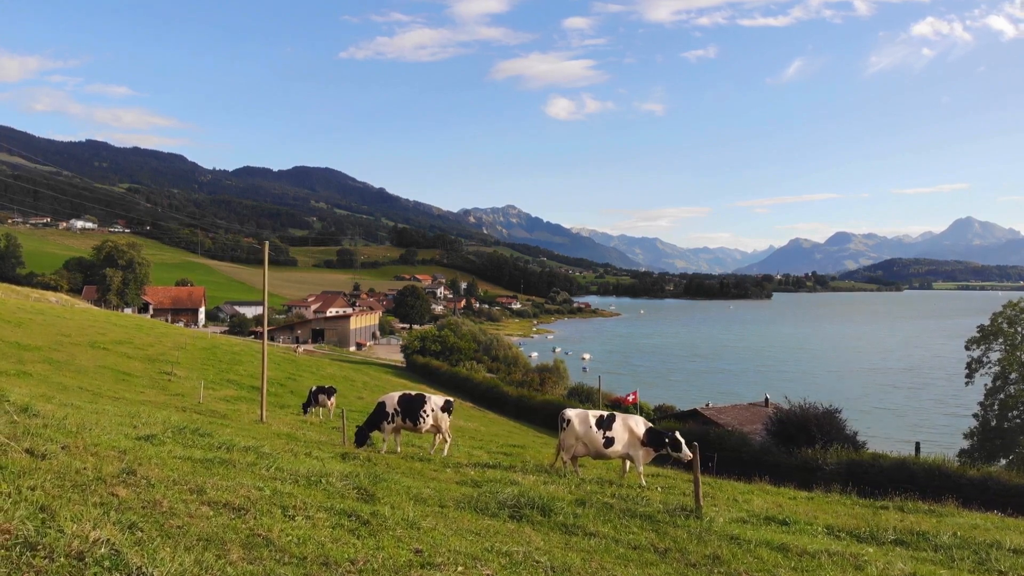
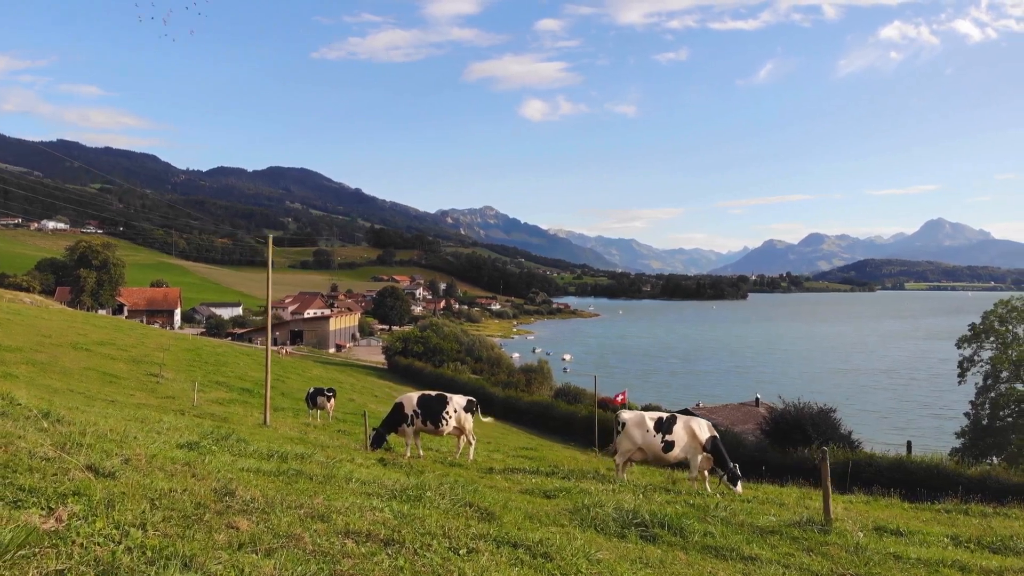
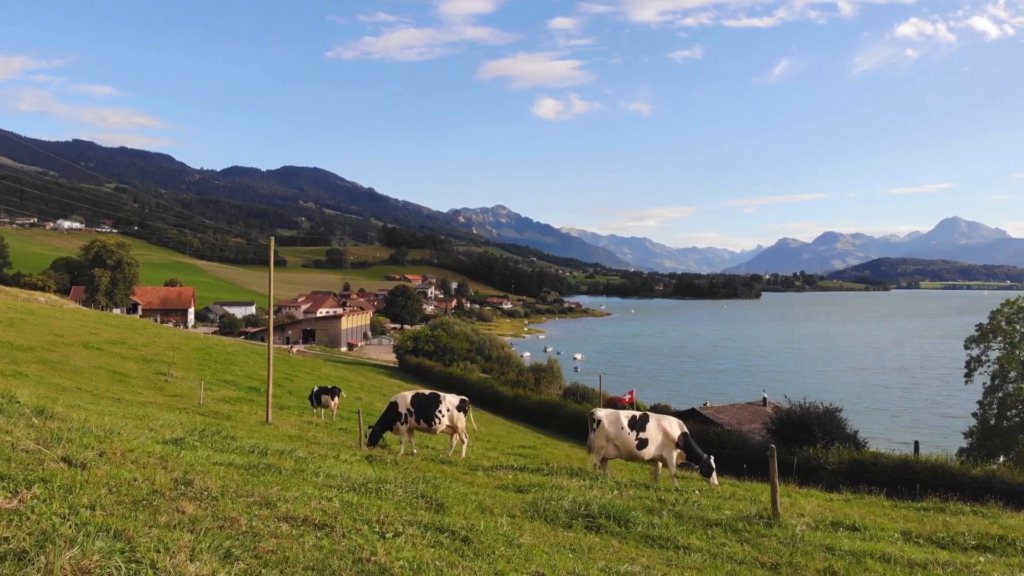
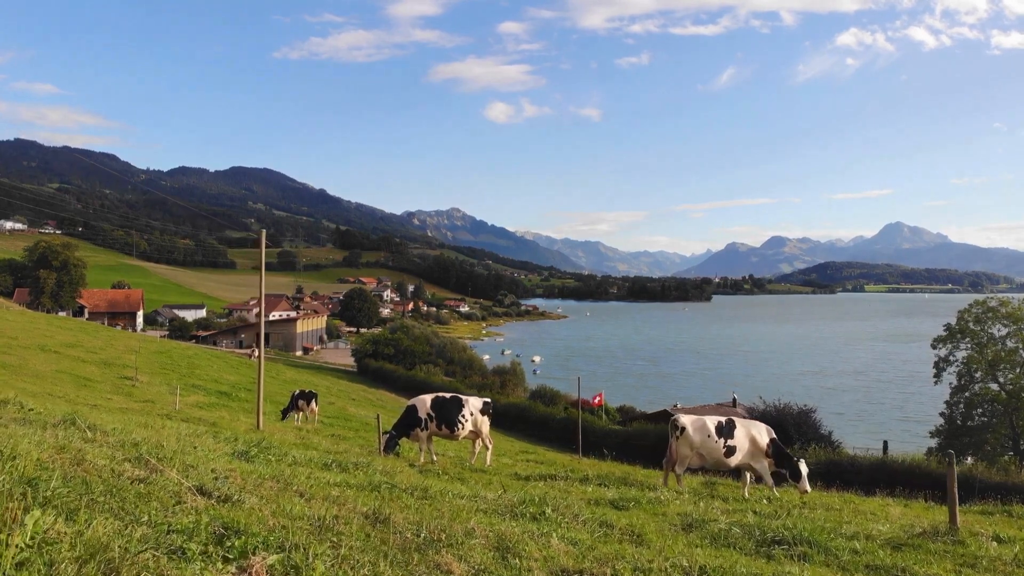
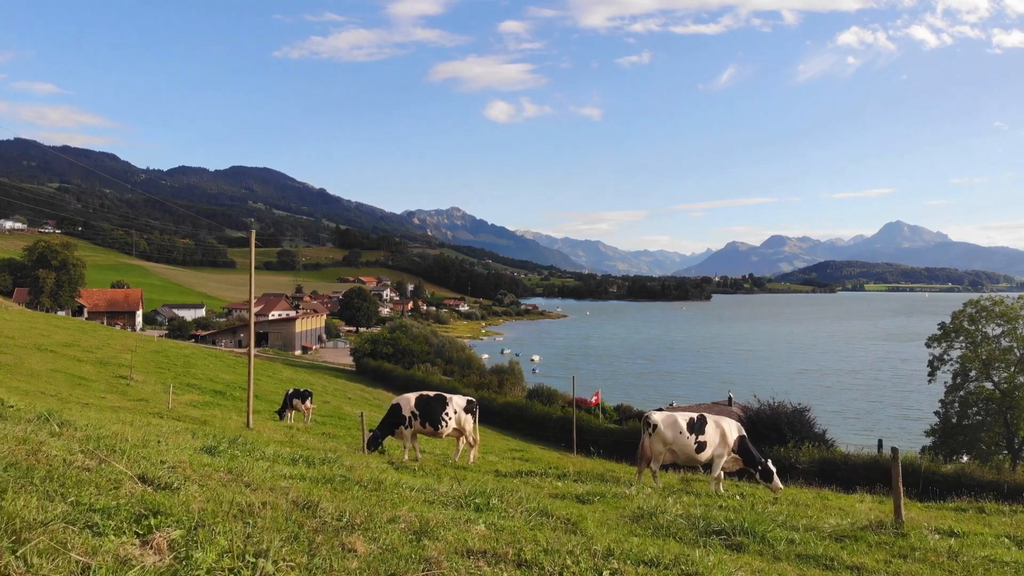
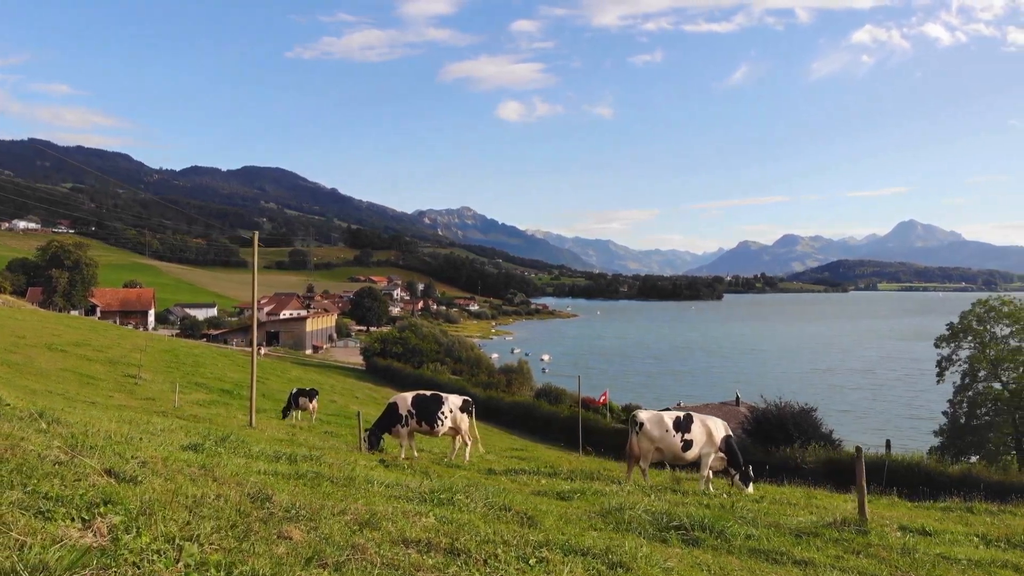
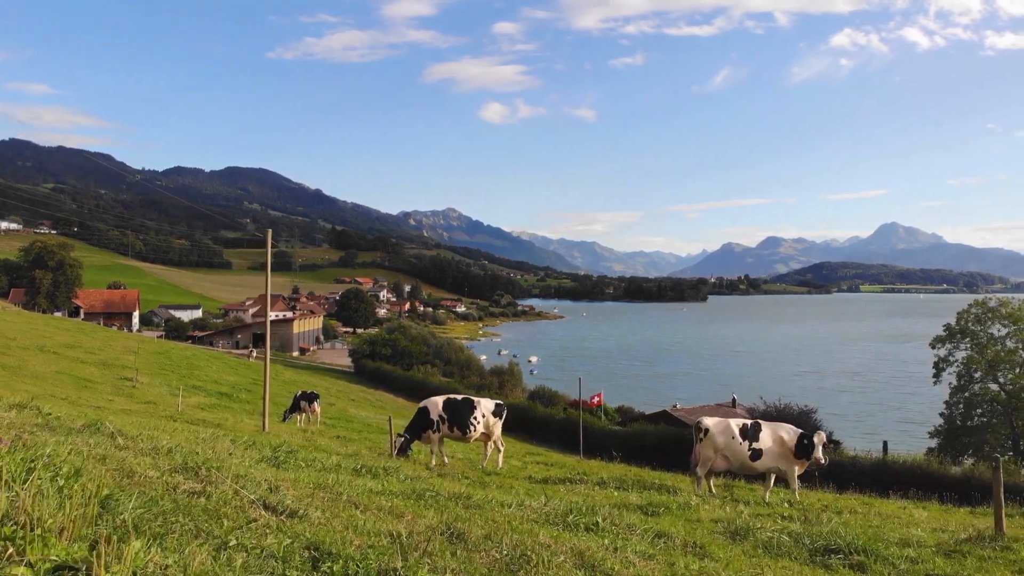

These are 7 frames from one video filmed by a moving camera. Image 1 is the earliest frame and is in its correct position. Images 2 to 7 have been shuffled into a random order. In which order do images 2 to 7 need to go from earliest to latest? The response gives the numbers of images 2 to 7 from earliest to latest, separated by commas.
3, 2, 6, 5, 4, 7
